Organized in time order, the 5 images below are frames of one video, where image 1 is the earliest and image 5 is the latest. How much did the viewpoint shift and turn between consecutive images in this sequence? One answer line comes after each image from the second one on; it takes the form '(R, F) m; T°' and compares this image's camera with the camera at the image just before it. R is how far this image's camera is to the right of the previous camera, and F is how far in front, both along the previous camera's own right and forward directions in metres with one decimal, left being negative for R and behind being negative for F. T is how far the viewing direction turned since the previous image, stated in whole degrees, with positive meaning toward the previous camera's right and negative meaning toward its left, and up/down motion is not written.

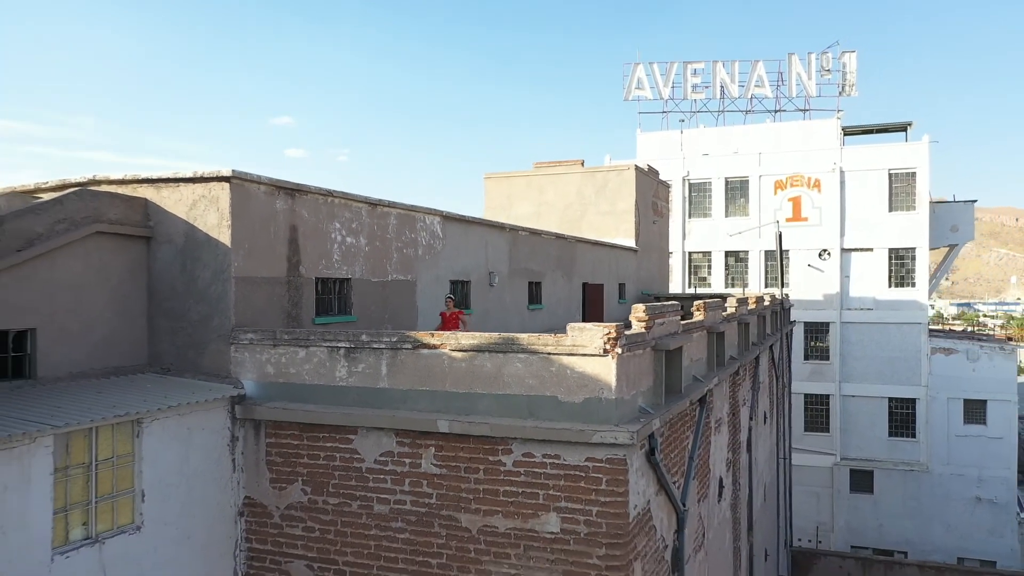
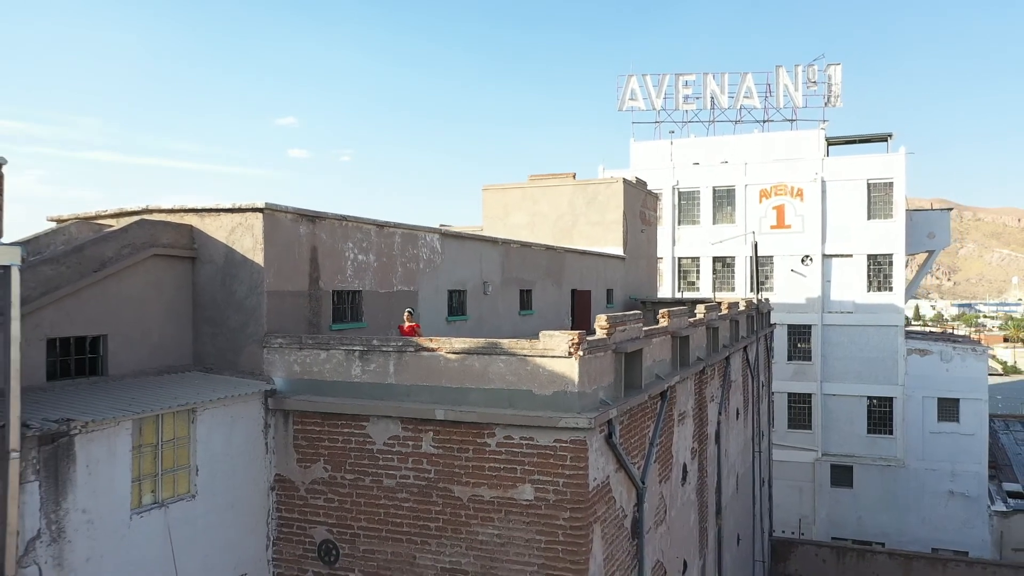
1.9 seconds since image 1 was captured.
(+0.2, -1.7) m; 0°
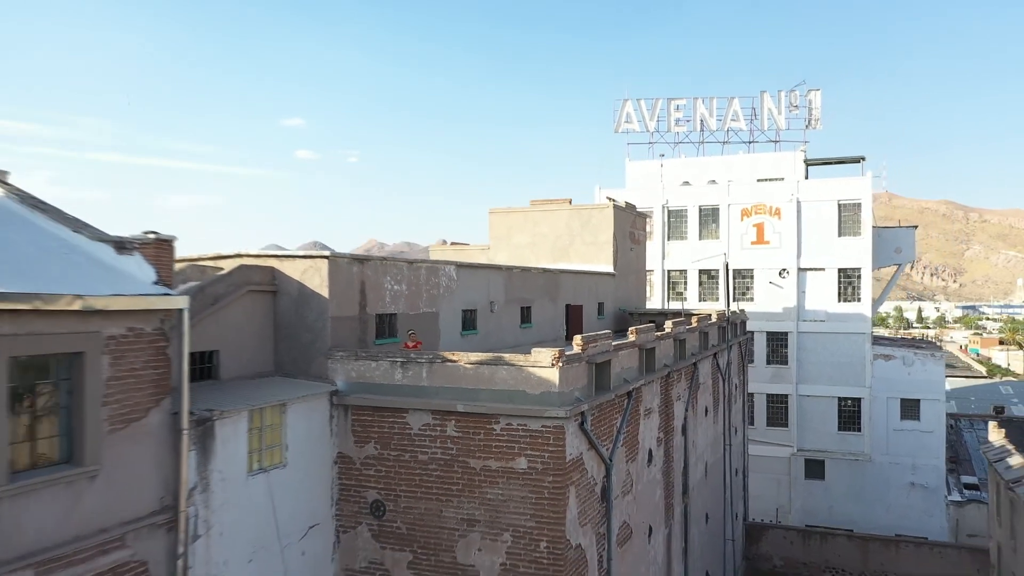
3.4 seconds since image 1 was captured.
(+0.1, -3.6) m; 0°
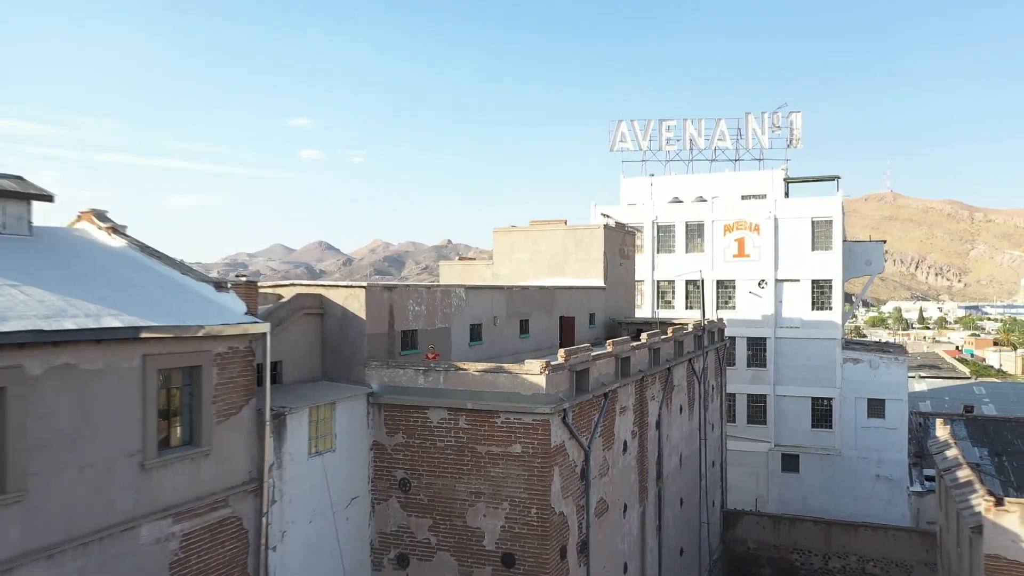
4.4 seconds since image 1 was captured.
(+0.1, -3.7) m; 0°
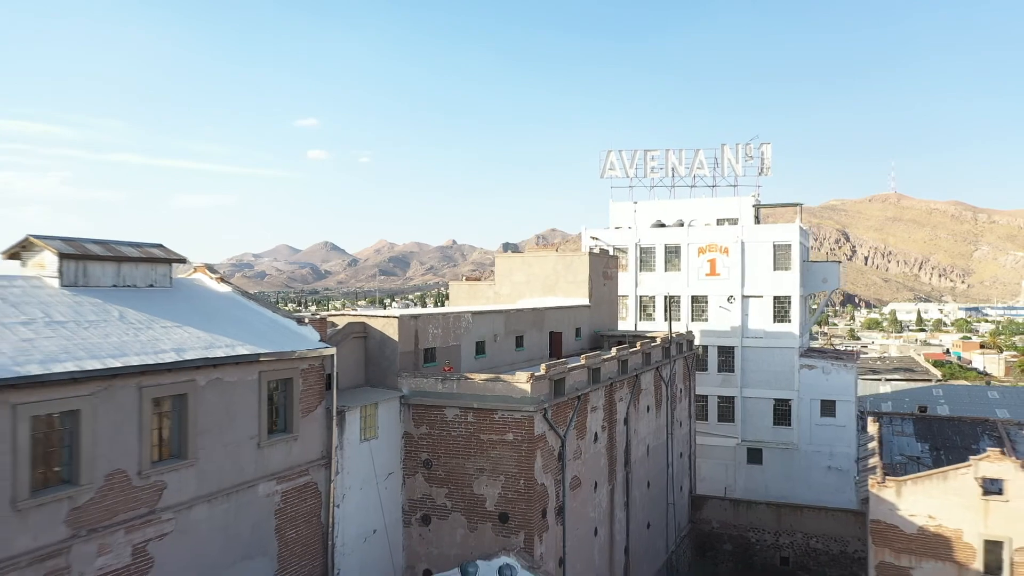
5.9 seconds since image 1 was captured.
(+0.3, -6.0) m; 0°
